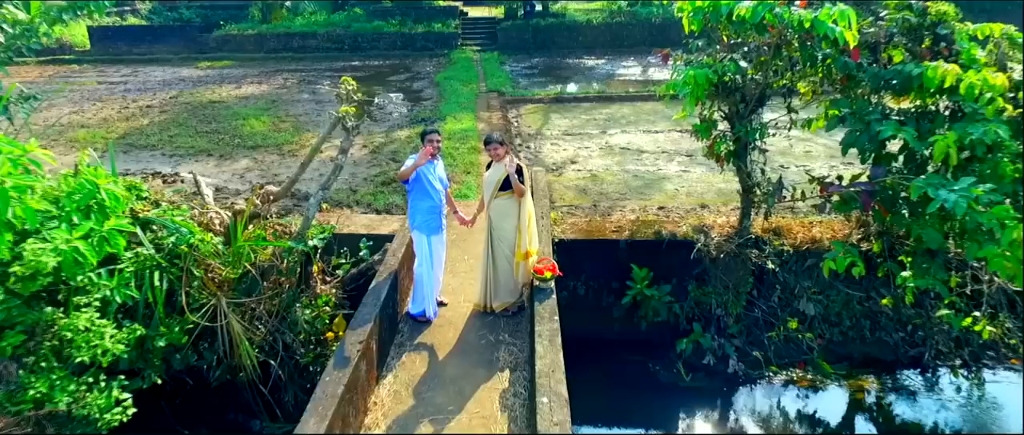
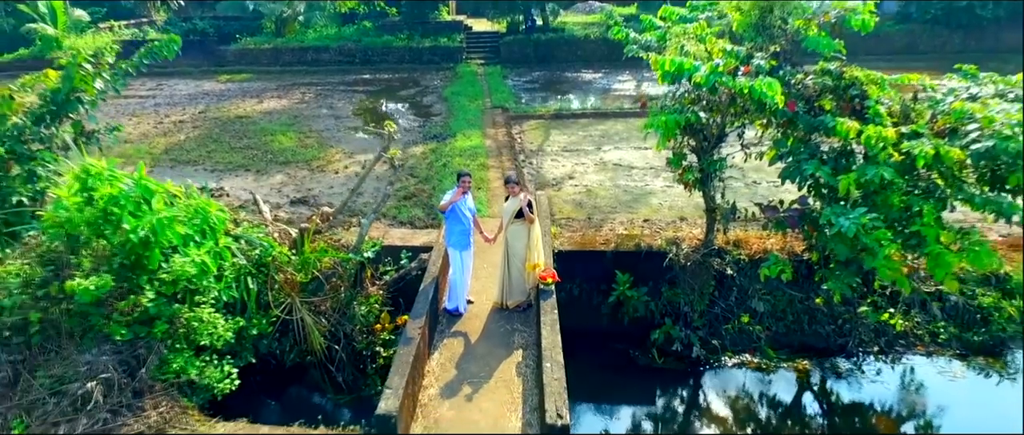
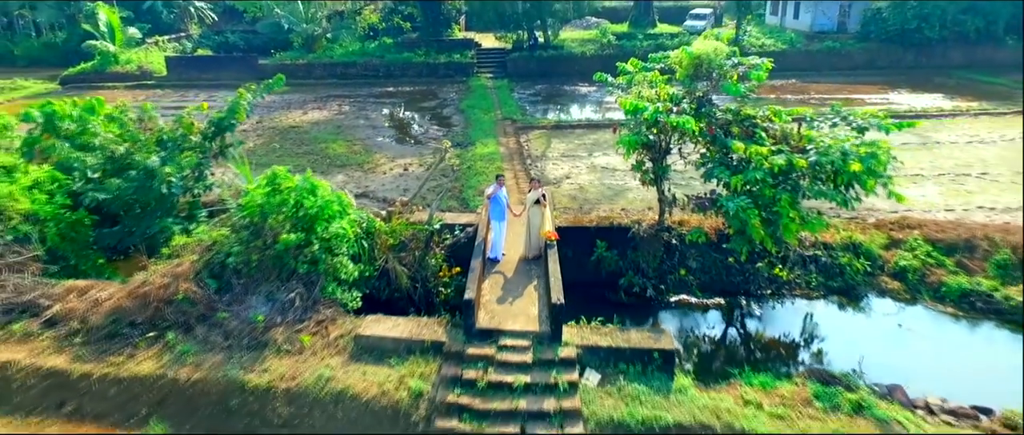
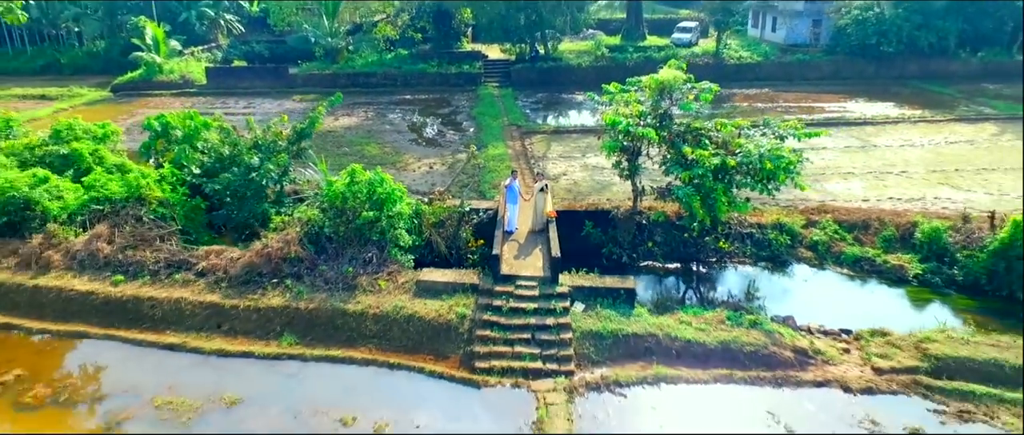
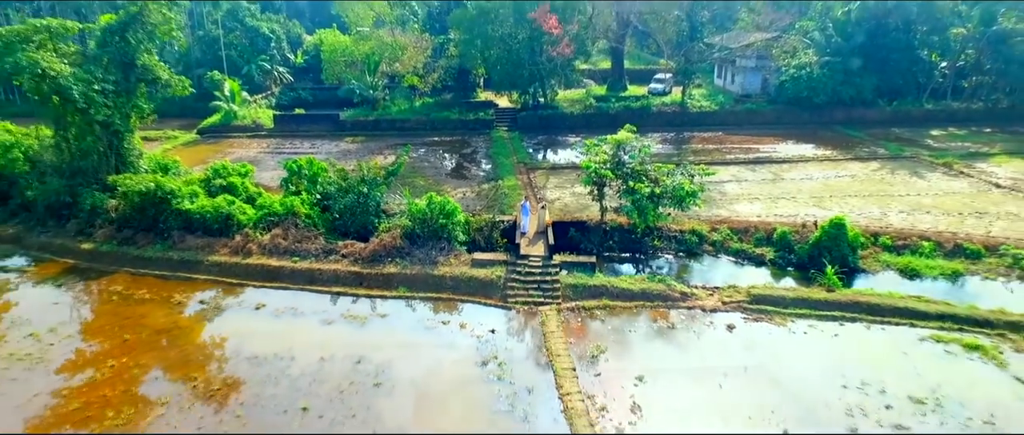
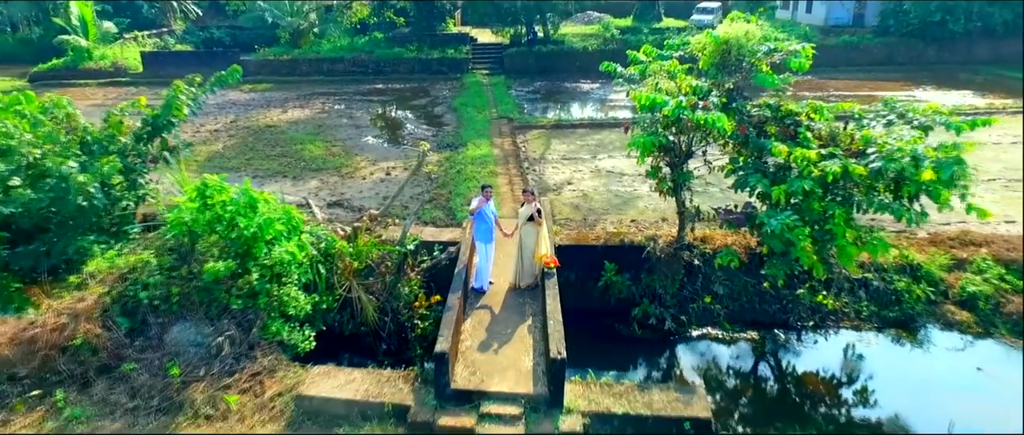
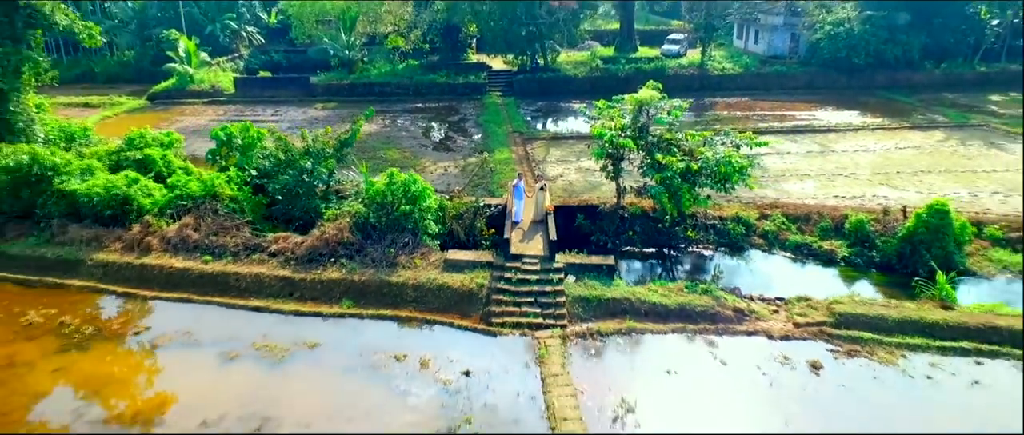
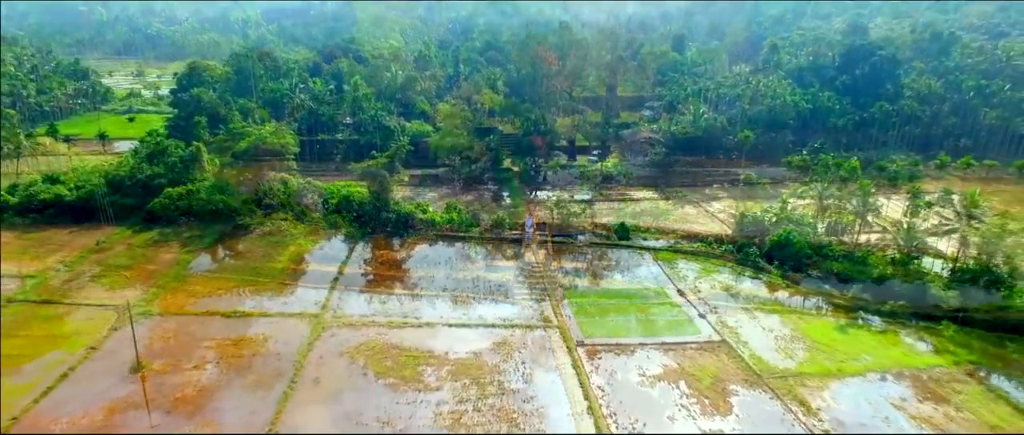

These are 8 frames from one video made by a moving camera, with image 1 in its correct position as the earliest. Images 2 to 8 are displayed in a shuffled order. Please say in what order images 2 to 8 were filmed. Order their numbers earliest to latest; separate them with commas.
2, 6, 3, 4, 7, 5, 8
